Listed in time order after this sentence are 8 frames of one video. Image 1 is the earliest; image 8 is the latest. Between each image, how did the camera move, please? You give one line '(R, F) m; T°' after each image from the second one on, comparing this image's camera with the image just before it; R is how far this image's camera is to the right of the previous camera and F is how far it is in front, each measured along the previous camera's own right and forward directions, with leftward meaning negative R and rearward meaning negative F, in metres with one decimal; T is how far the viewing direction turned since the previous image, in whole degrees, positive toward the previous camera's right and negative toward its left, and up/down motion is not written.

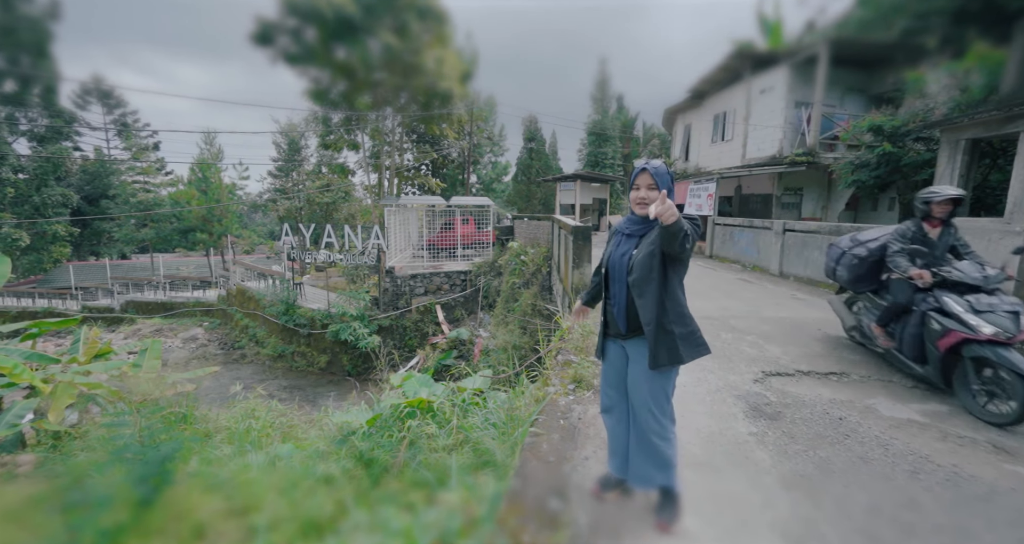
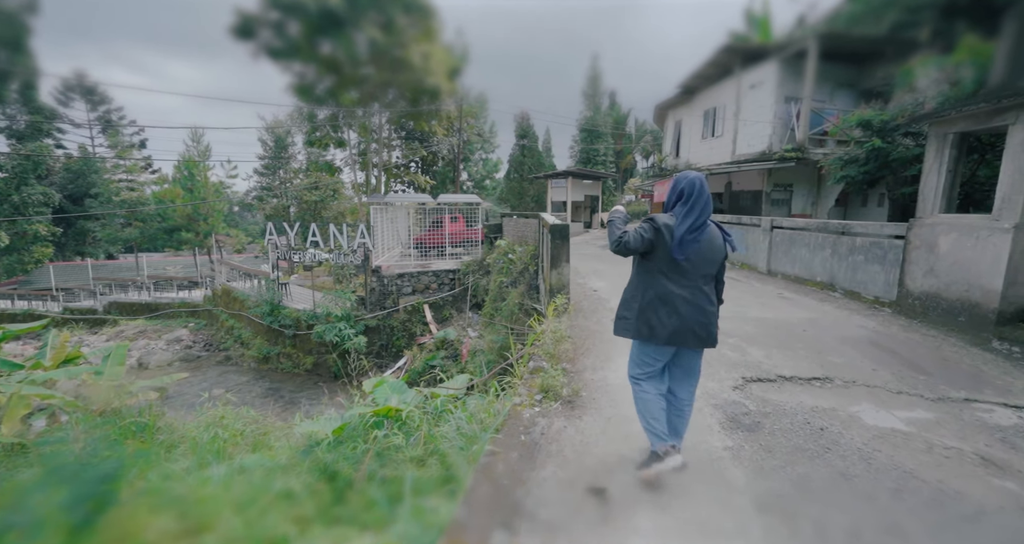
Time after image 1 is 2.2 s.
(+0.1, +0.1) m; +1°
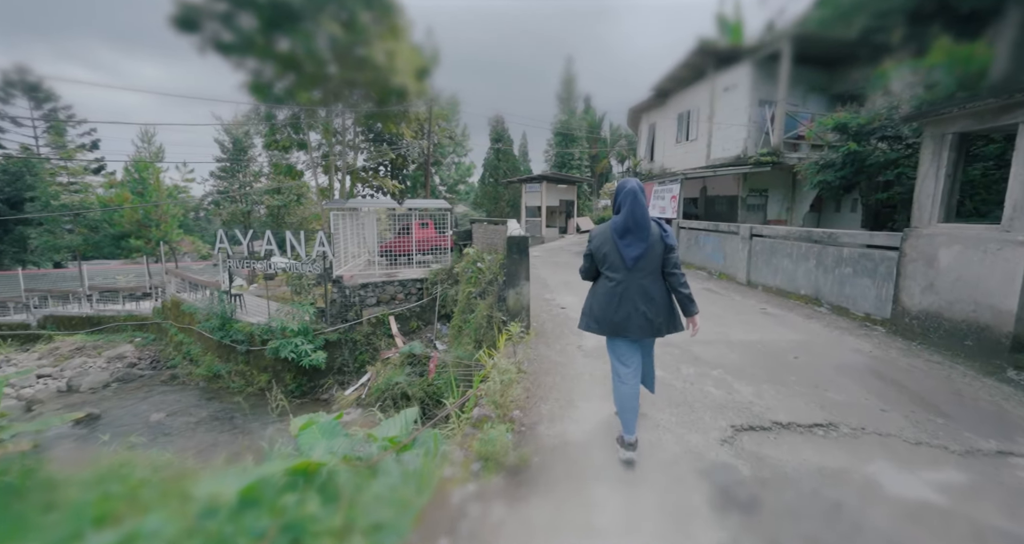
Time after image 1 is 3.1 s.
(+0.2, +0.4) m; +3°
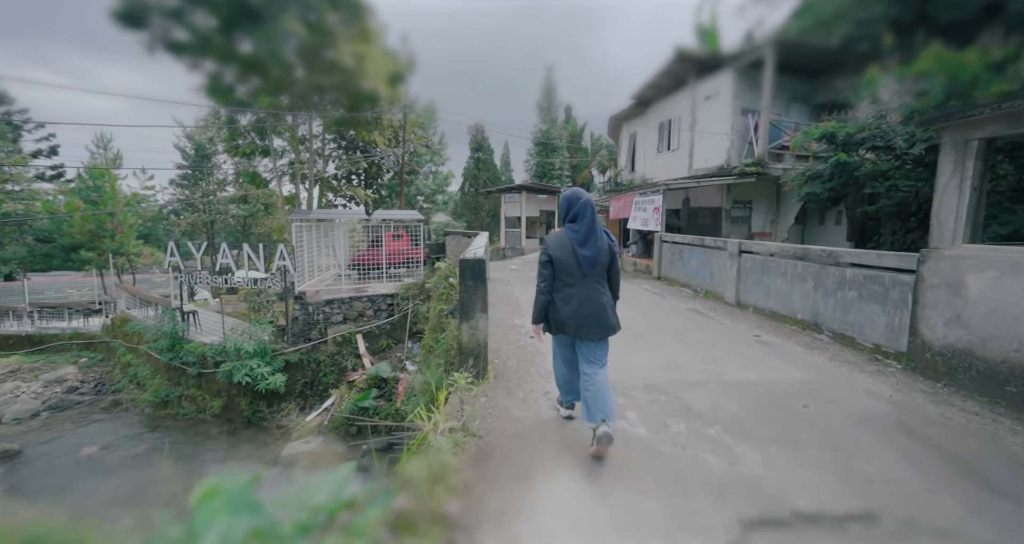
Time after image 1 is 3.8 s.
(+0.1, +0.4) m; +2°
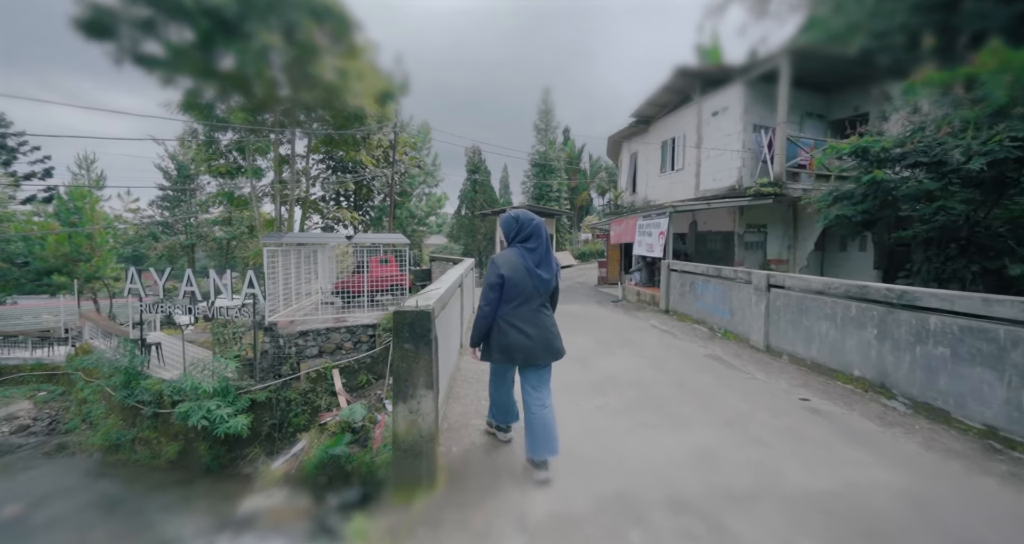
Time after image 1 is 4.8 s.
(+0.1, +0.6) m; 0°
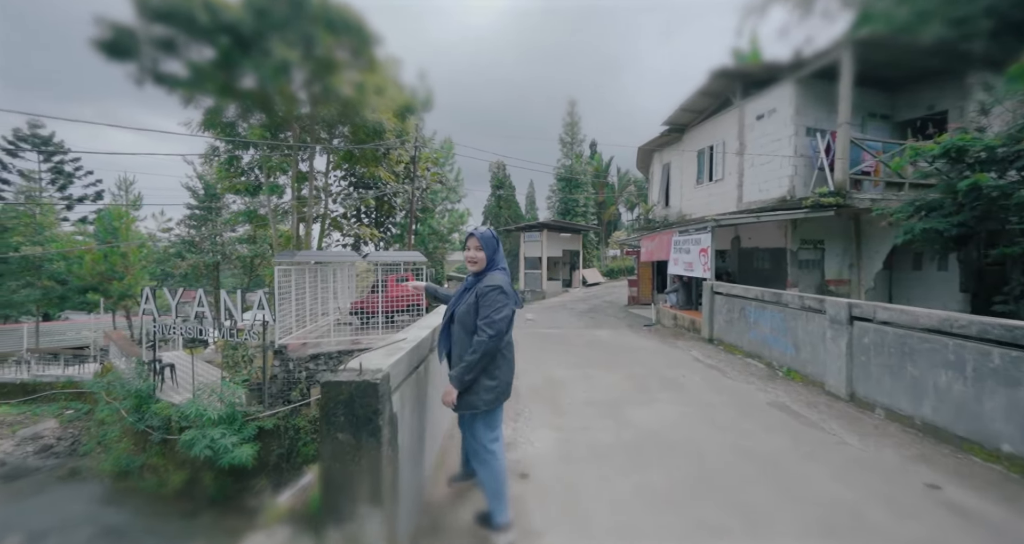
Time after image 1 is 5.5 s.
(+0.1, +0.5) m; -4°
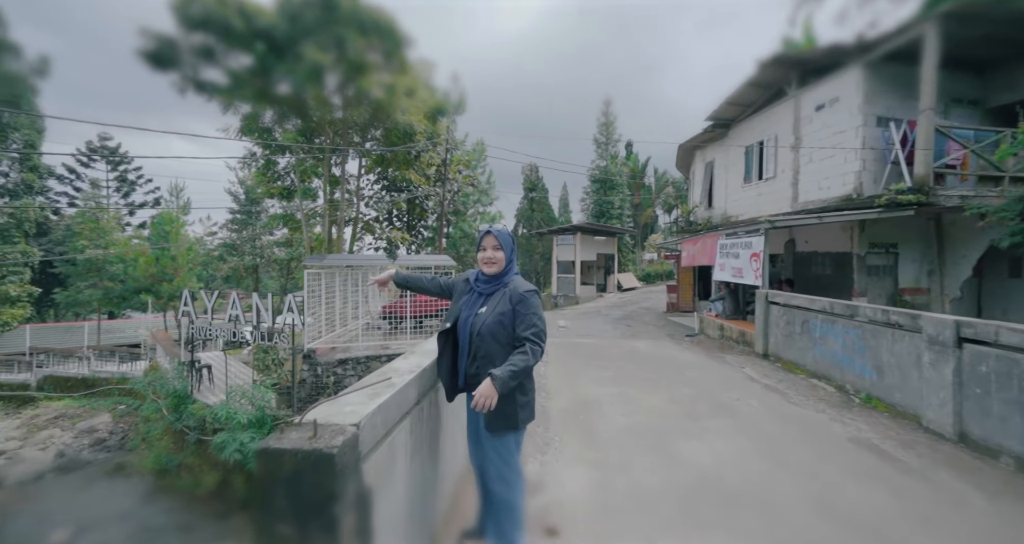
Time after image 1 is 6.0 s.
(0.0, +0.3) m; -4°
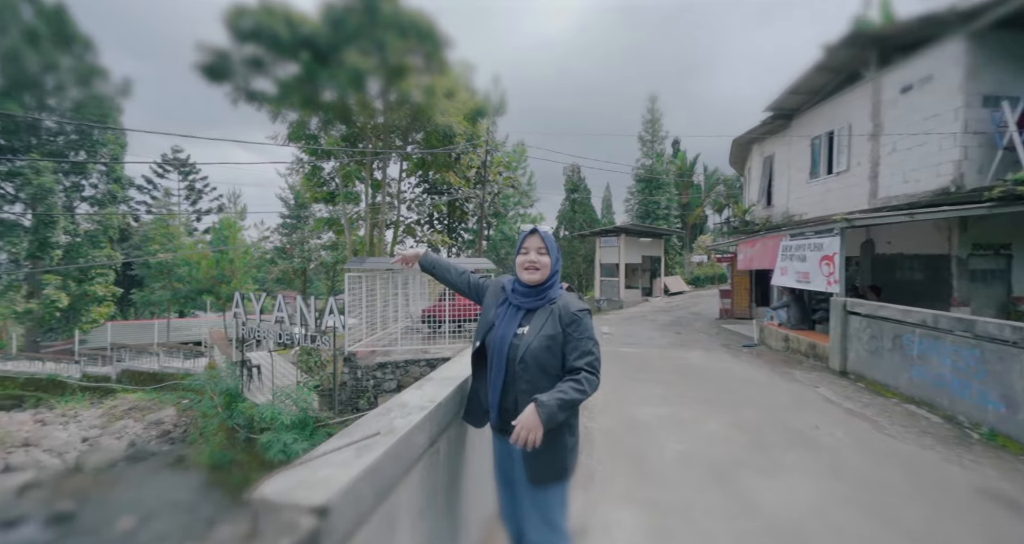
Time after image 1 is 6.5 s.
(0.0, +0.3) m; -6°
